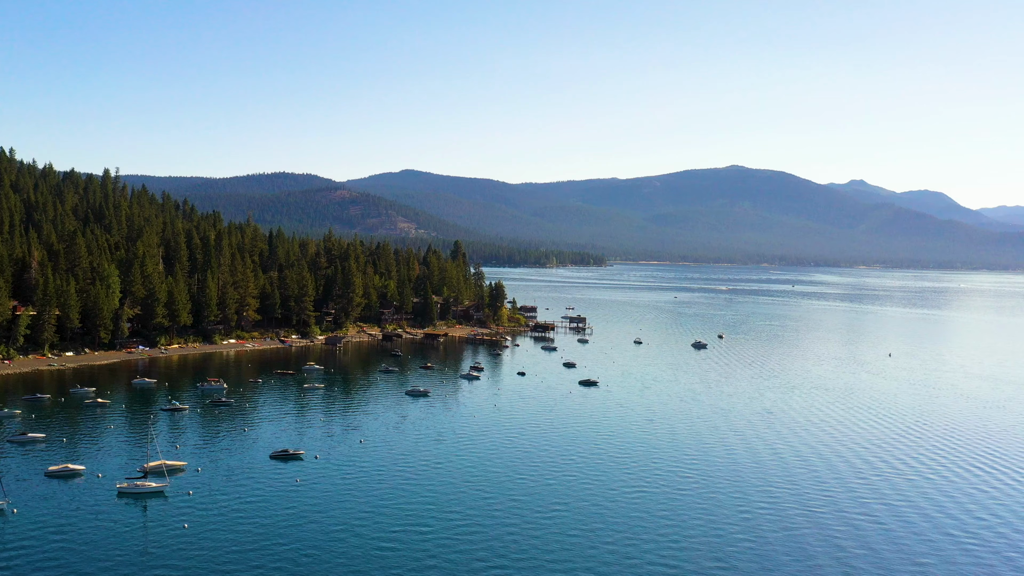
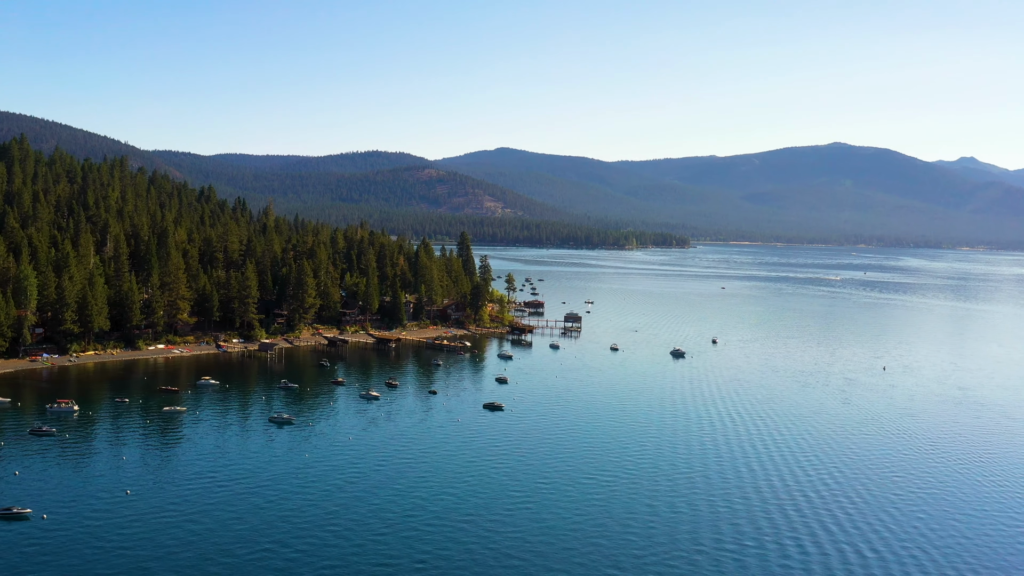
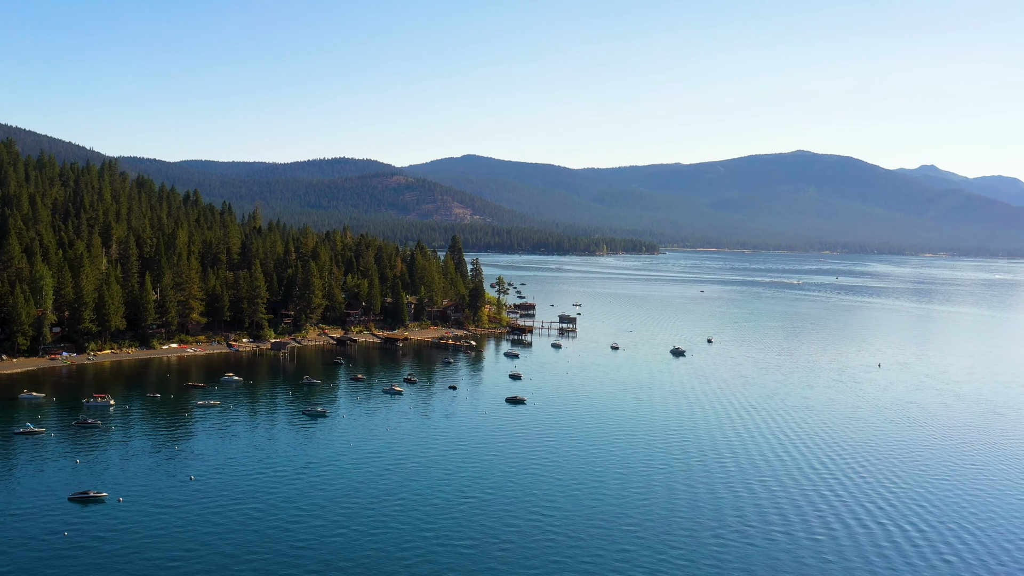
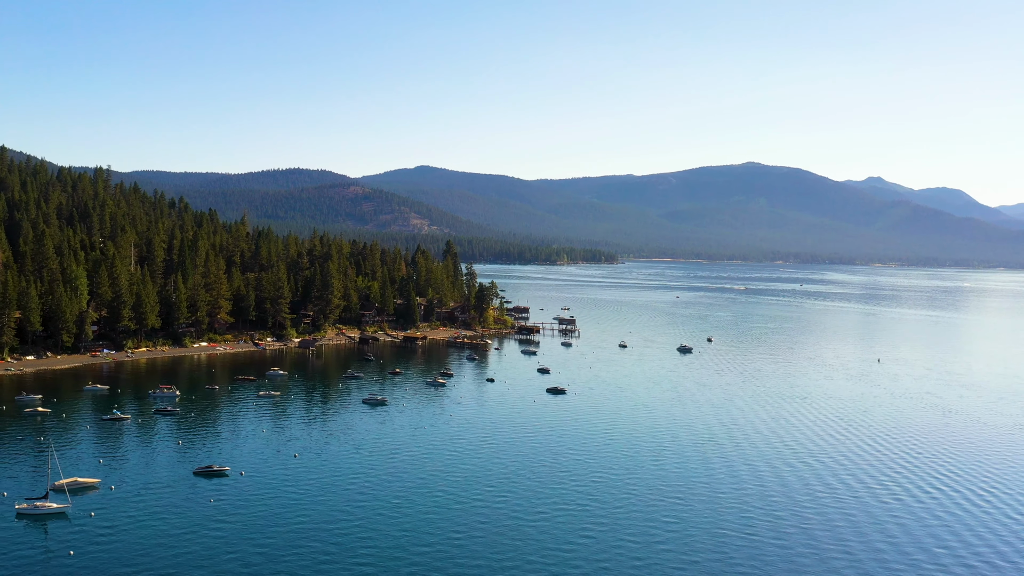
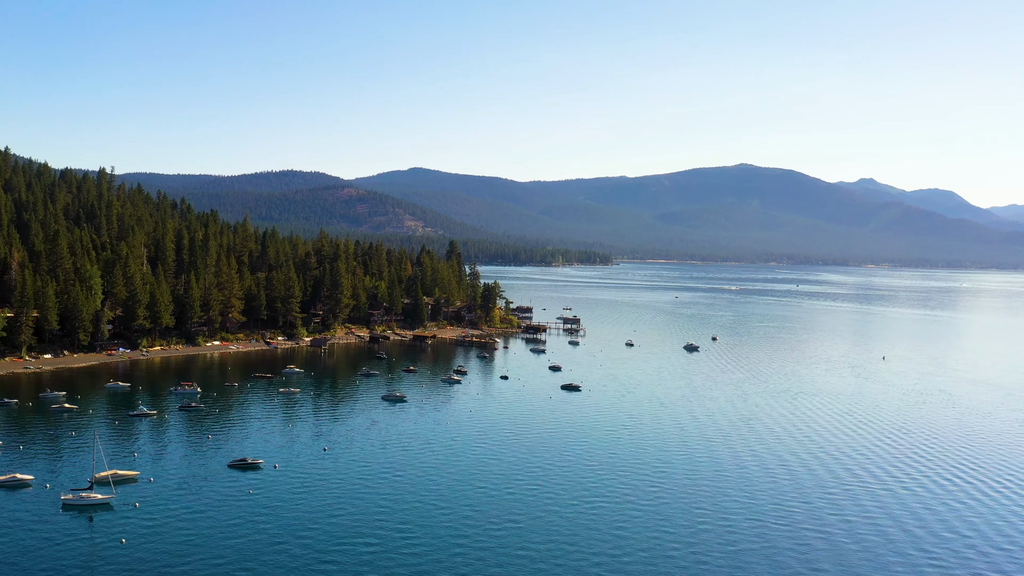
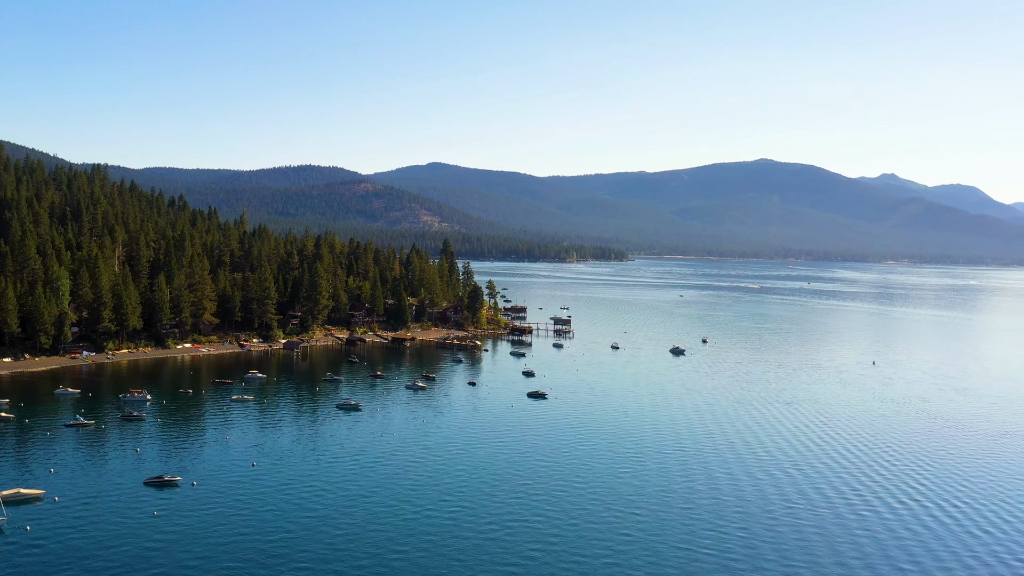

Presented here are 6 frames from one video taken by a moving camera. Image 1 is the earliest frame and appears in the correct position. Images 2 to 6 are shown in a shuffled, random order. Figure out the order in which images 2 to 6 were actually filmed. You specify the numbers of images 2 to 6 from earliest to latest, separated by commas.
5, 4, 6, 3, 2
